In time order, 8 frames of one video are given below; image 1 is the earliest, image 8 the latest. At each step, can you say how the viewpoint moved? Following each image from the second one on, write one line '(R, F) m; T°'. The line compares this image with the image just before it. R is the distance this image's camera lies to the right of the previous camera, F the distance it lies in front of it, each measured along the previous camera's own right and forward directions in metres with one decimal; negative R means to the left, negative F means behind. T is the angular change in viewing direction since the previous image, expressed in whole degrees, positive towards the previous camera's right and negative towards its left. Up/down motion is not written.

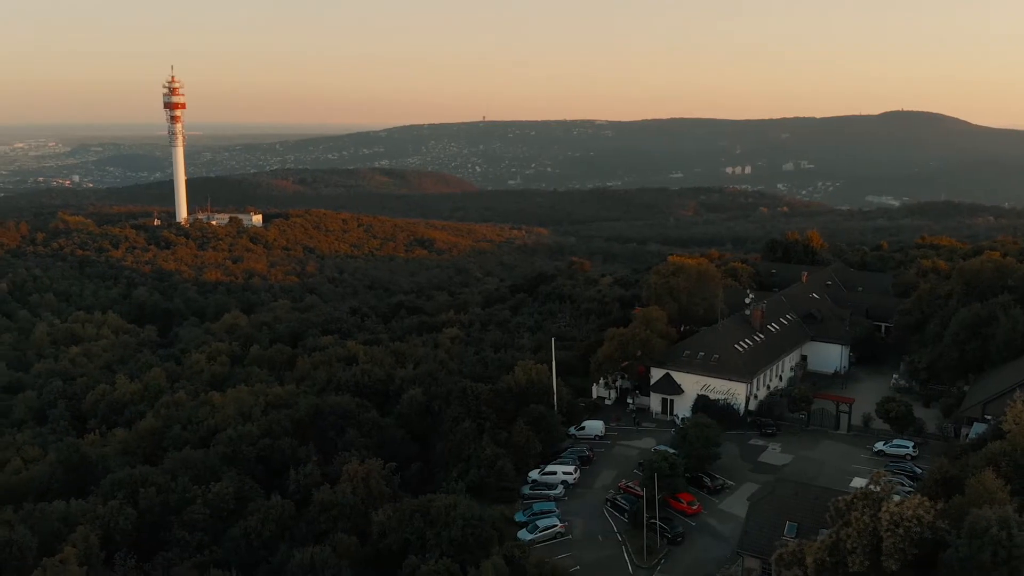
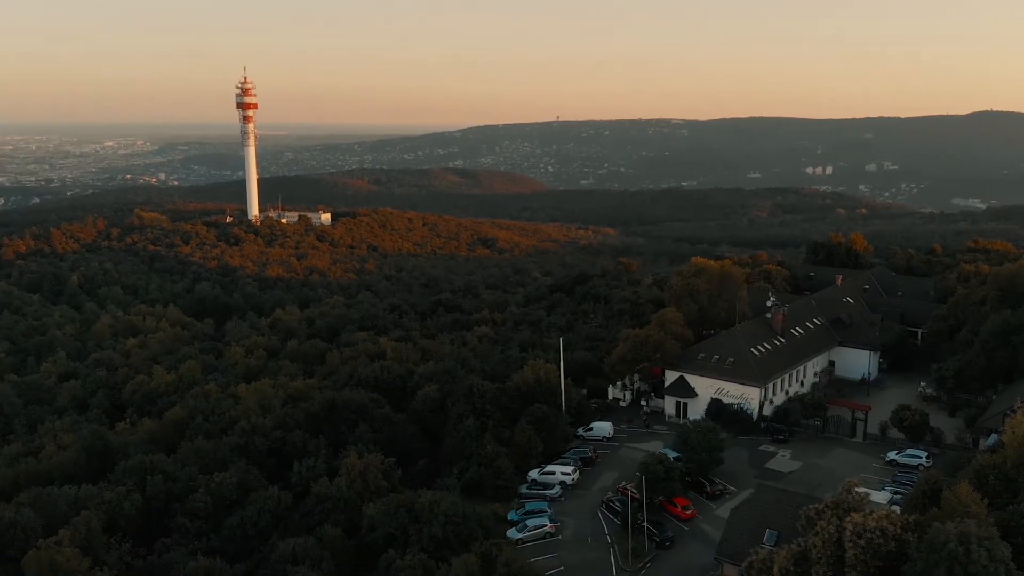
(+2.2, 0.0) m; -5°
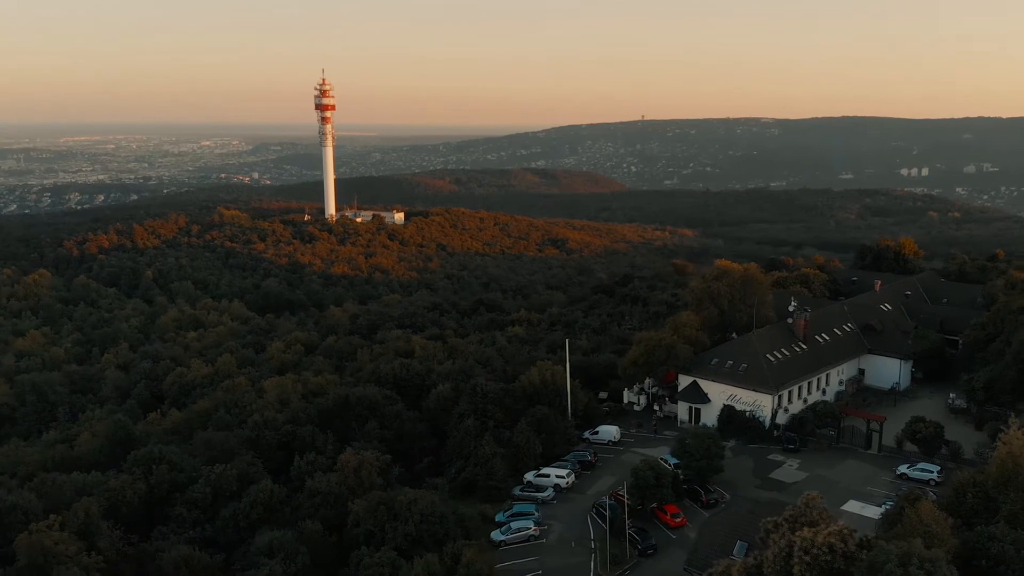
(+2.6, +0.2) m; -5°
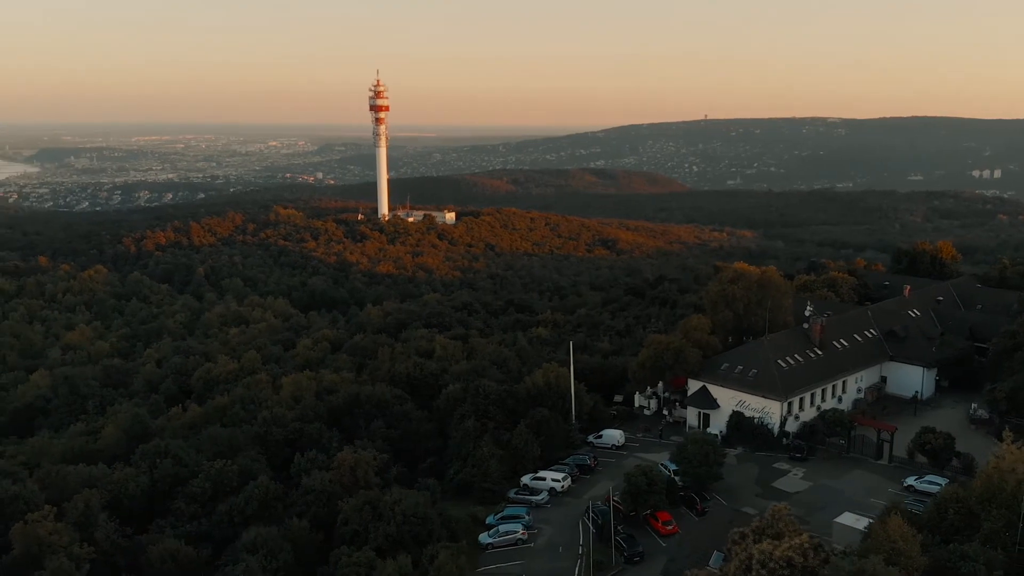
(+1.8, +0.3) m; -4°
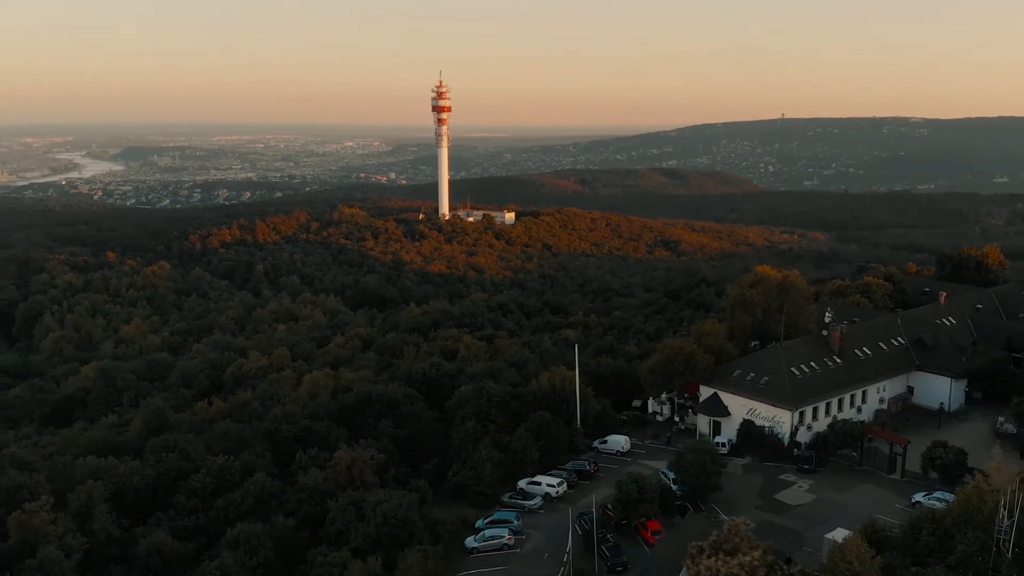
(+2.1, +0.4) m; -5°
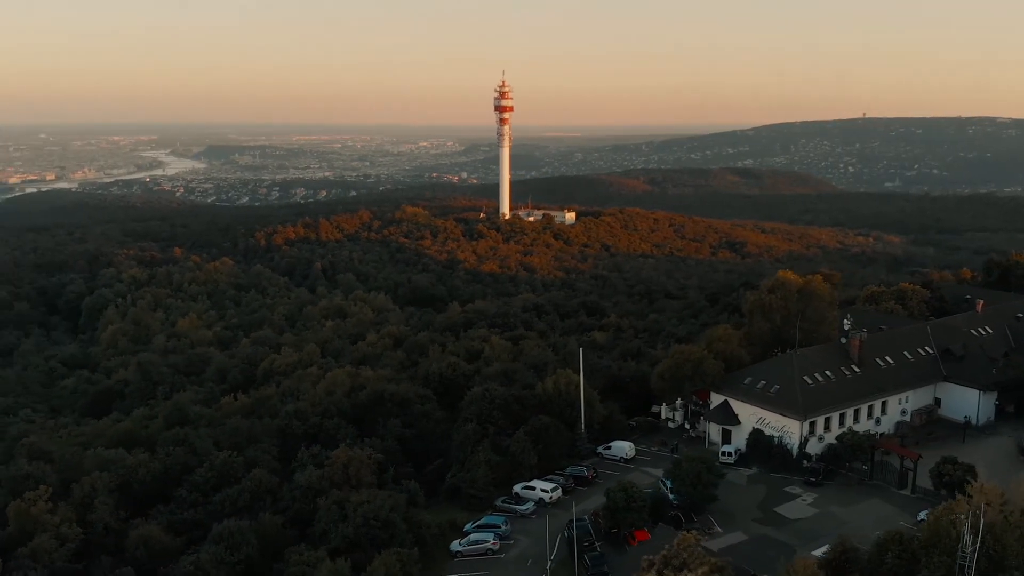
(+2.2, +0.4) m; -5°
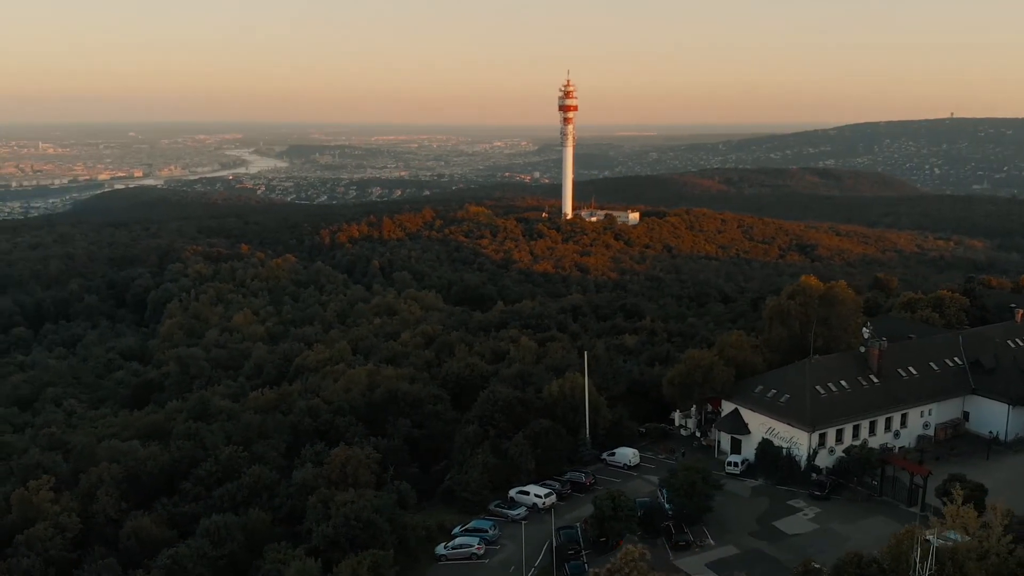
(+2.2, +0.4) m; -5°
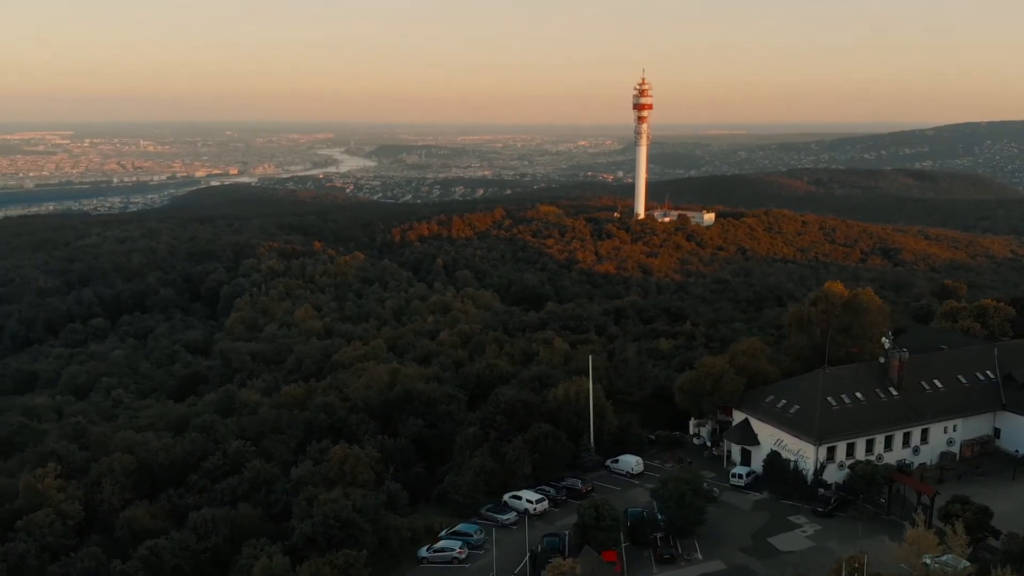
(+2.5, +0.5) m; -6°
